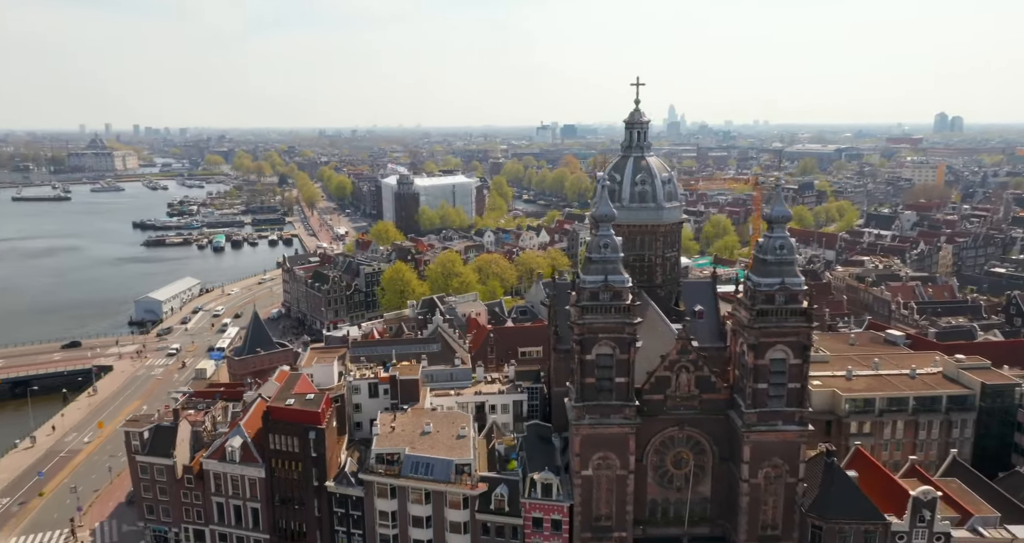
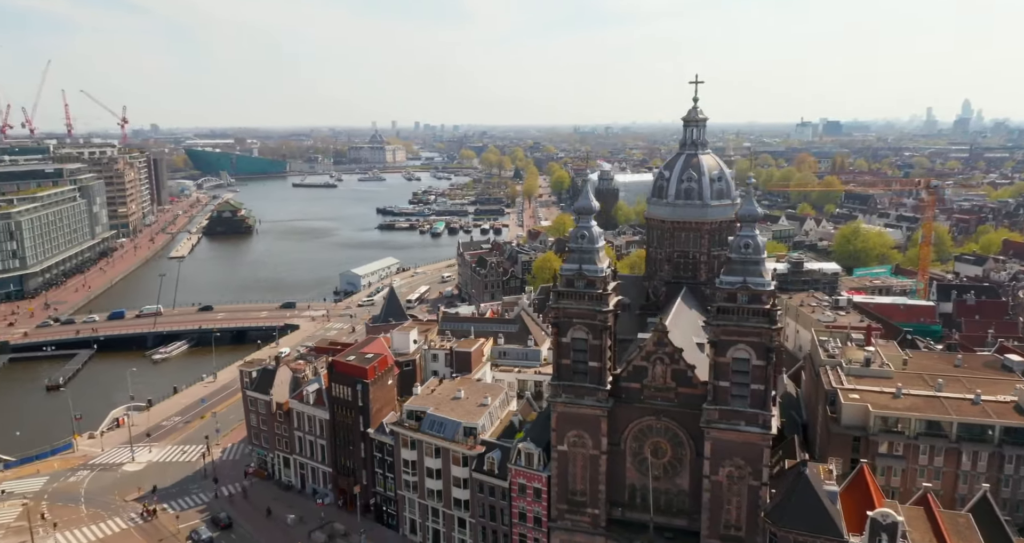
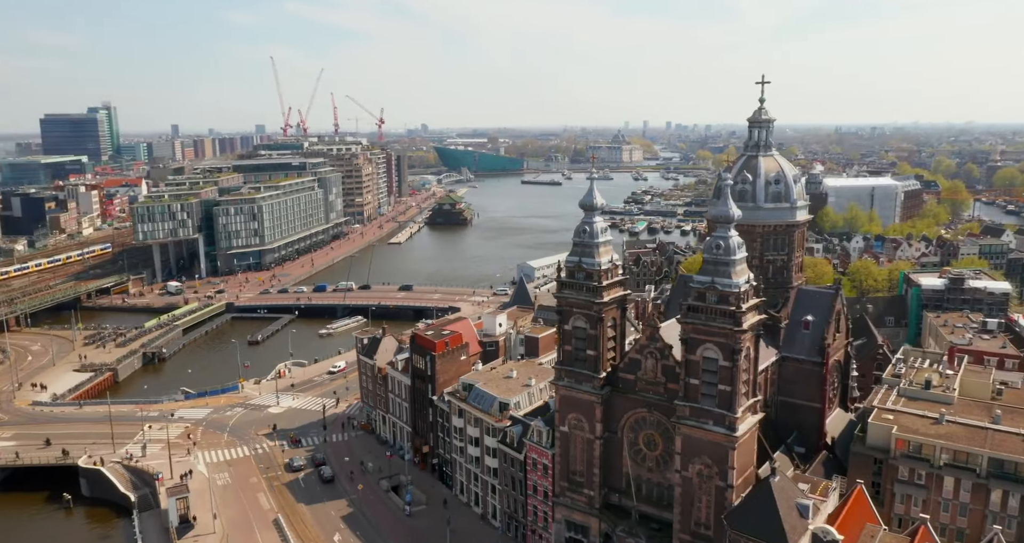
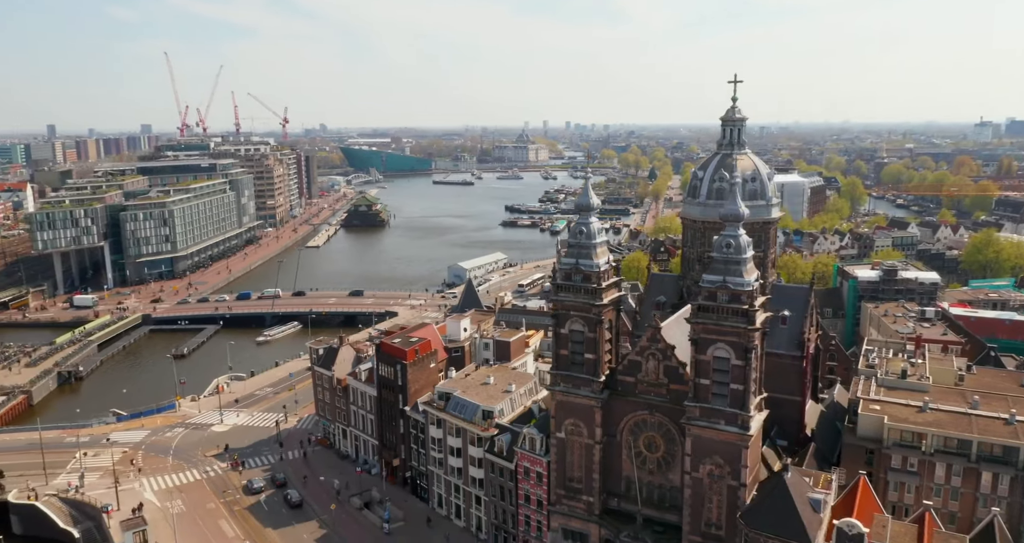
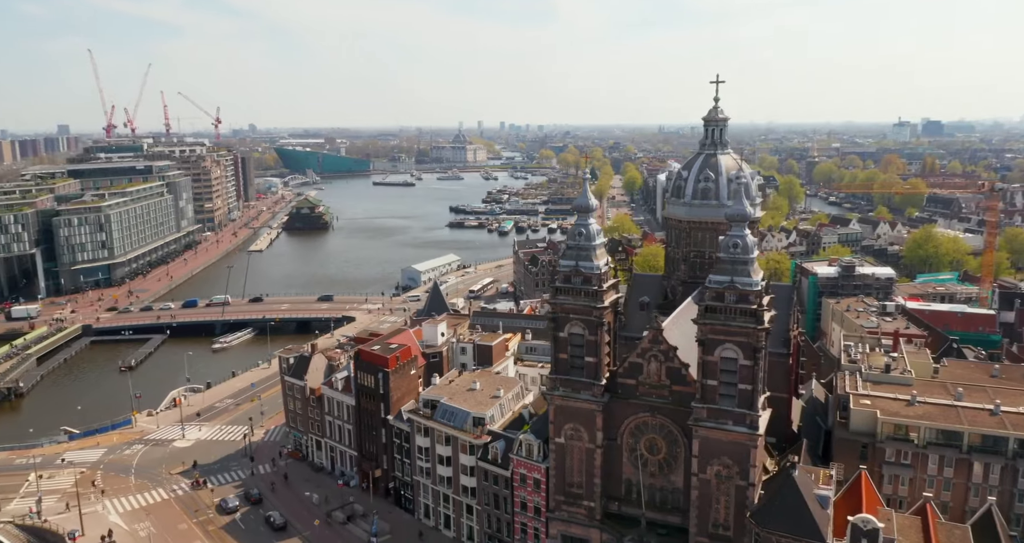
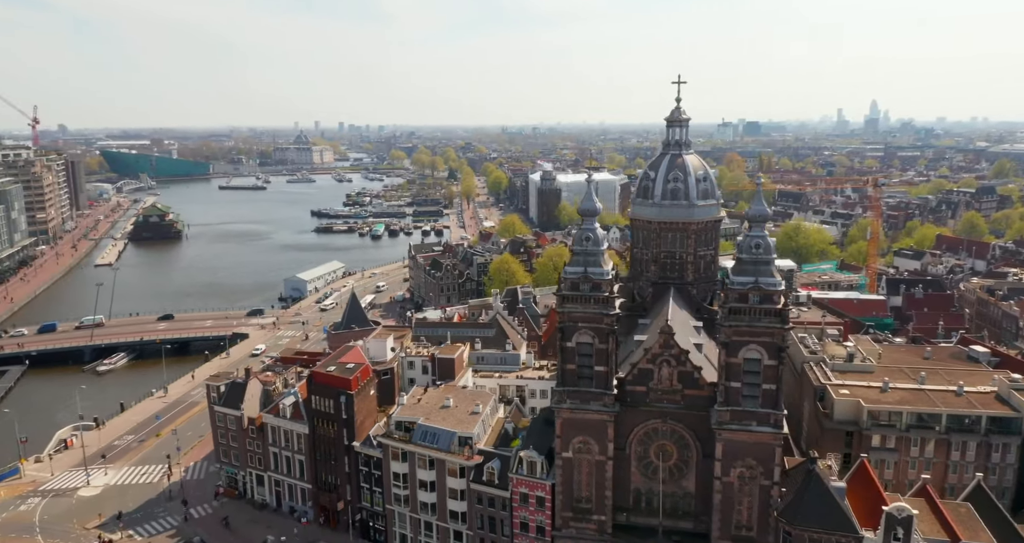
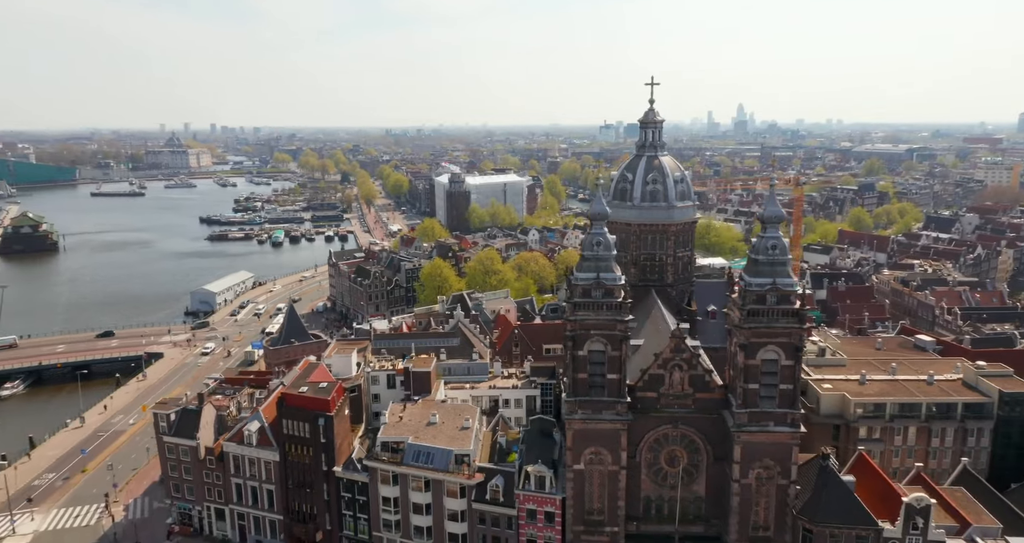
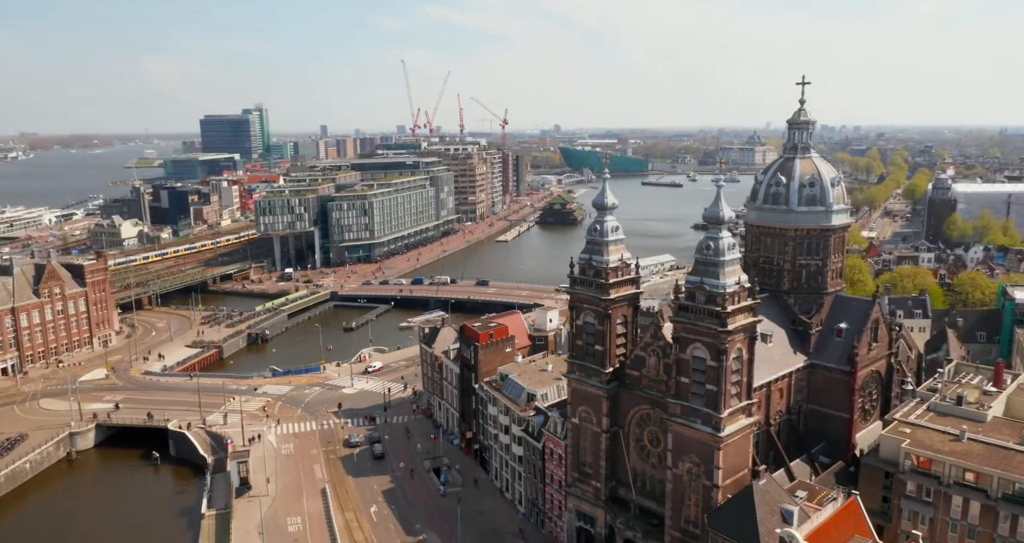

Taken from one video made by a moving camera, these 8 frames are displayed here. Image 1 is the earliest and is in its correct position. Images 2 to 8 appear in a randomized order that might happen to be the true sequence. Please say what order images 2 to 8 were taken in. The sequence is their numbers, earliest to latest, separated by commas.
7, 6, 2, 5, 4, 3, 8
